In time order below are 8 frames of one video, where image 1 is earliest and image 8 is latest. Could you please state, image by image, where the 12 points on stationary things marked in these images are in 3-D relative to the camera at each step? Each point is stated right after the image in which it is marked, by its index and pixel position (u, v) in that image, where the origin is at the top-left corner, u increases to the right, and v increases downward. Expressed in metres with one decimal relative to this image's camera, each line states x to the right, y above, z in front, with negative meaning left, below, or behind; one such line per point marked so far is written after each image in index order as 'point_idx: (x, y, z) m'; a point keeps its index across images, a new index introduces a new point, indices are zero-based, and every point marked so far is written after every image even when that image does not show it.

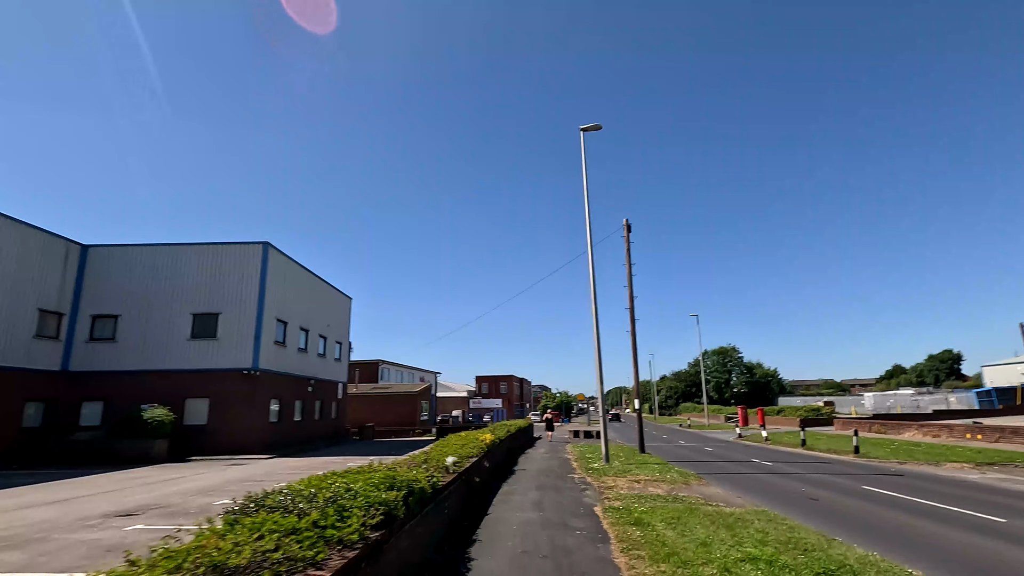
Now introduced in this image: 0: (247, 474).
0: (-7.7, -5.4, +16.3) m
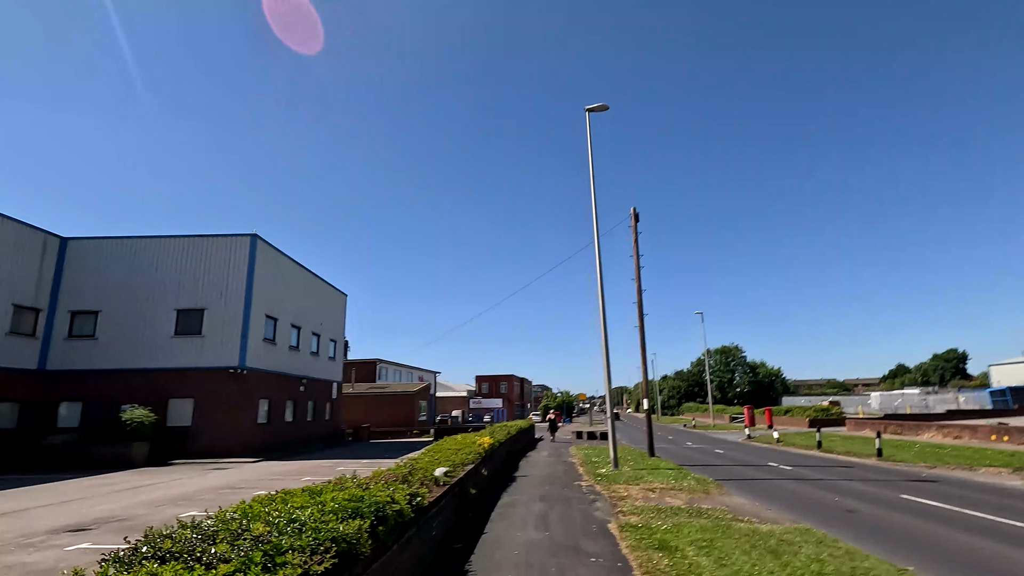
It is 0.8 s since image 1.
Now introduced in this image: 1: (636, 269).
0: (-7.6, -5.2, +15.1) m
1: (+4.0, +0.6, +18.2) m
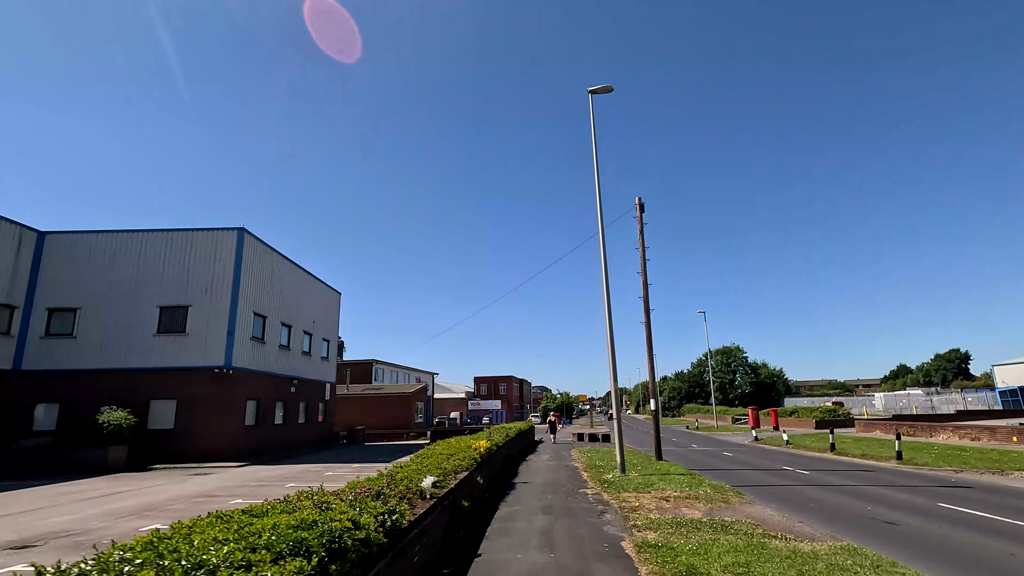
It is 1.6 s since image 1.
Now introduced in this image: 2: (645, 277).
0: (-7.7, -5.0, +14.1) m
1: (+4.0, +0.8, +17.3) m
2: (+4.0, +0.3, +17.1) m
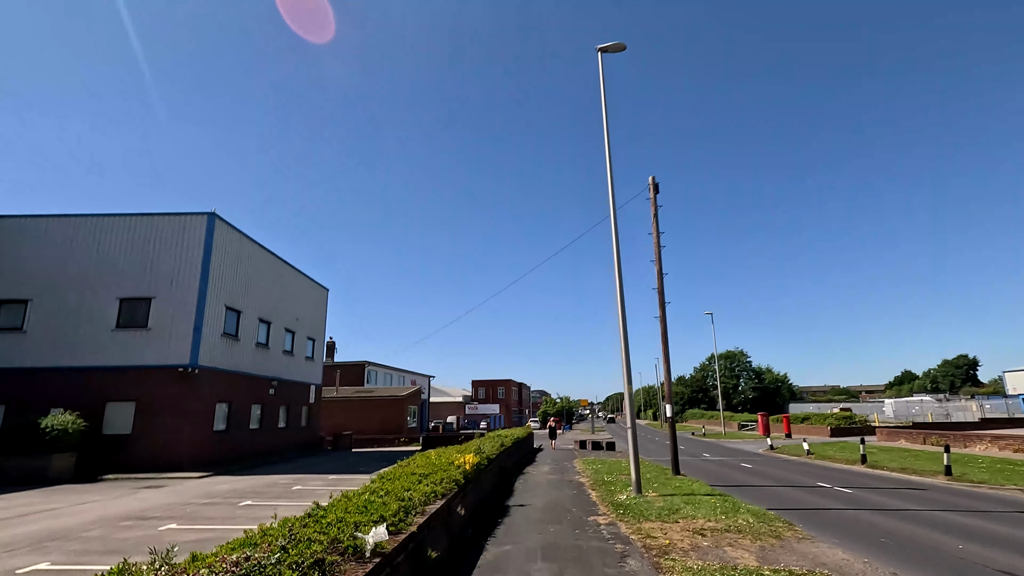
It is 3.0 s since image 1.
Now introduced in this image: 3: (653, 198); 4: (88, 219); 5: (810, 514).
0: (-7.8, -4.6, +12.0) m
1: (+3.9, +1.0, +15.2) m
2: (+3.9, +0.6, +15.1) m
3: (+3.9, +2.5, +15.6) m
4: (-15.1, +2.4, +20.0) m
5: (+5.3, -4.0, +10.0) m
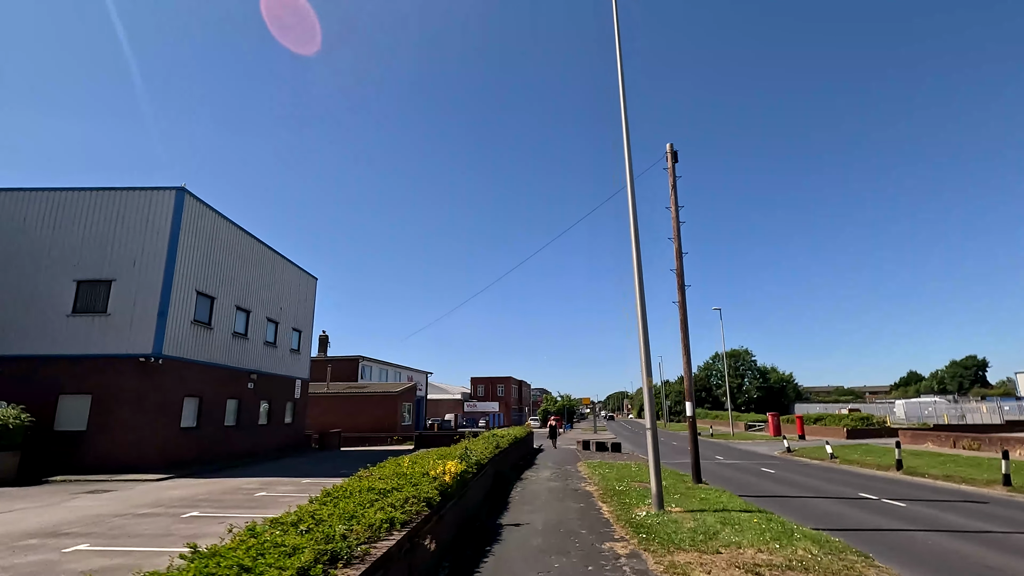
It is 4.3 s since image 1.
0: (-7.9, -4.1, +10.2) m
1: (+3.8, +1.5, +13.4) m
2: (+3.9, +1.0, +13.2) m
3: (+3.9, +2.9, +13.8) m
4: (-15.1, +3.0, +18.1) m
5: (+5.2, -3.6, +8.1) m
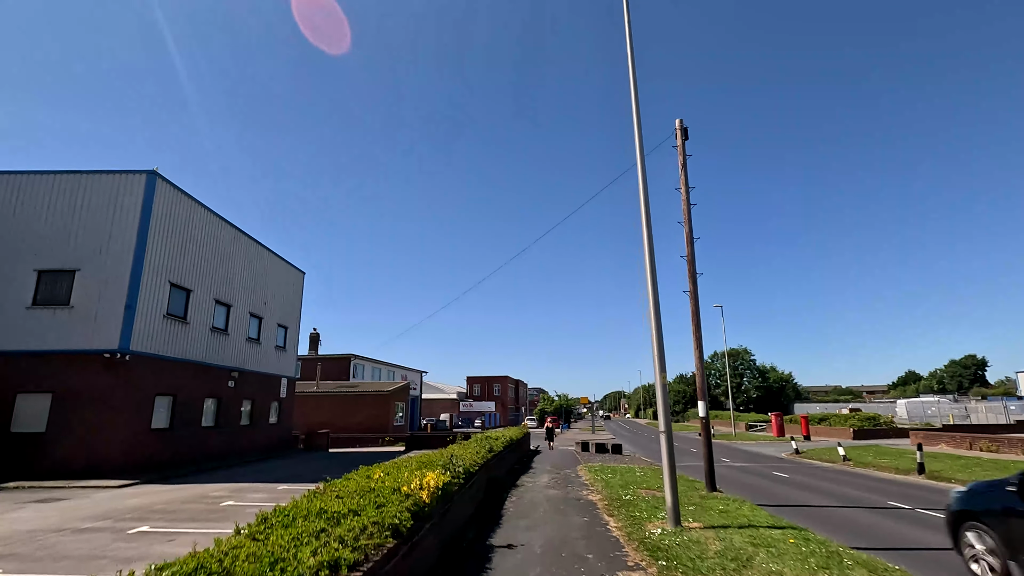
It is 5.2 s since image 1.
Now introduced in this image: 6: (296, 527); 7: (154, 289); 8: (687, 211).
0: (-8.0, -3.8, +9.0) m
1: (+3.7, +1.7, +12.2) m
2: (+3.8, +1.3, +12.0) m
3: (+3.8, +3.2, +12.6) m
4: (-15.2, +3.3, +16.9) m
5: (+5.1, -3.4, +7.0) m
6: (-1.5, -1.6, +3.8) m
7: (-10.9, -0.1, +17.0) m
8: (+3.8, +1.7, +12.2) m
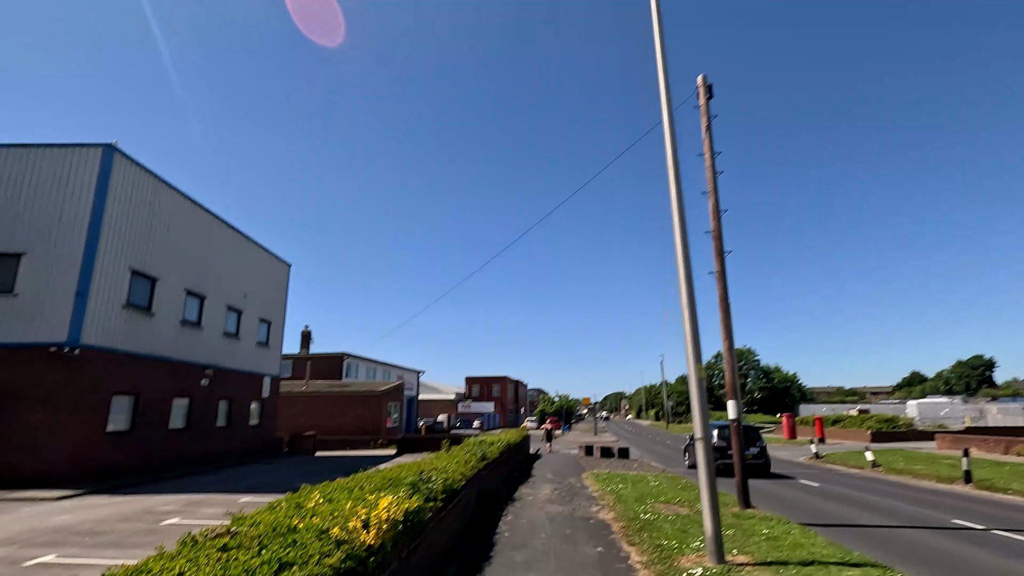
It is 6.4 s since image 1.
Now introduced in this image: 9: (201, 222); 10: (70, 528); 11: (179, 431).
0: (-8.0, -3.5, +7.2) m
1: (+3.7, +2.1, +10.5) m
2: (+3.7, +1.6, +10.3) m
3: (+3.8, +3.5, +10.9) m
4: (-15.3, +3.7, +15.1) m
5: (+5.0, -3.0, +5.2) m
6: (-1.5, -1.2, +2.1) m
7: (-10.9, +0.3, +15.3) m
8: (+3.7, +2.0, +10.5) m
9: (-11.0, +2.3, +19.8) m
10: (-7.0, -3.8, +8.8) m
11: (-10.8, -4.6, +18.1) m
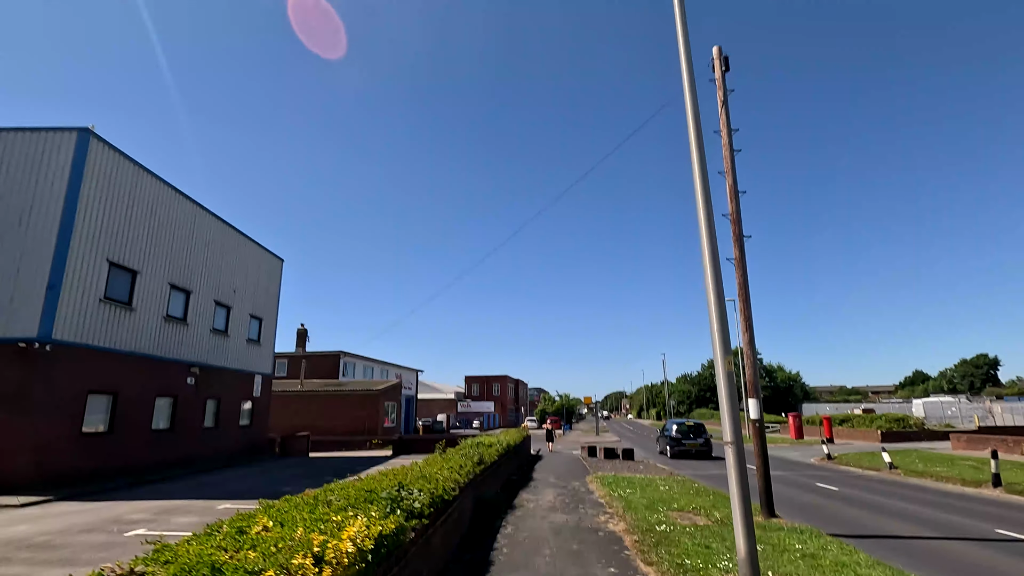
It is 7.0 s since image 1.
0: (-8.0, -3.3, +6.4) m
1: (+3.7, +2.3, +9.6) m
2: (+3.7, +1.8, +9.4) m
3: (+3.7, +3.7, +10.0) m
4: (-15.3, +3.9, +14.3) m
5: (+5.0, -2.8, +4.4) m
6: (-1.5, -1.0, +1.2) m
7: (-10.9, +0.5, +14.5) m
8: (+3.7, +2.2, +9.6) m
9: (-11.0, +2.5, +18.9) m
10: (-7.0, -3.6, +8.0) m
11: (-10.8, -4.4, +17.2) m
